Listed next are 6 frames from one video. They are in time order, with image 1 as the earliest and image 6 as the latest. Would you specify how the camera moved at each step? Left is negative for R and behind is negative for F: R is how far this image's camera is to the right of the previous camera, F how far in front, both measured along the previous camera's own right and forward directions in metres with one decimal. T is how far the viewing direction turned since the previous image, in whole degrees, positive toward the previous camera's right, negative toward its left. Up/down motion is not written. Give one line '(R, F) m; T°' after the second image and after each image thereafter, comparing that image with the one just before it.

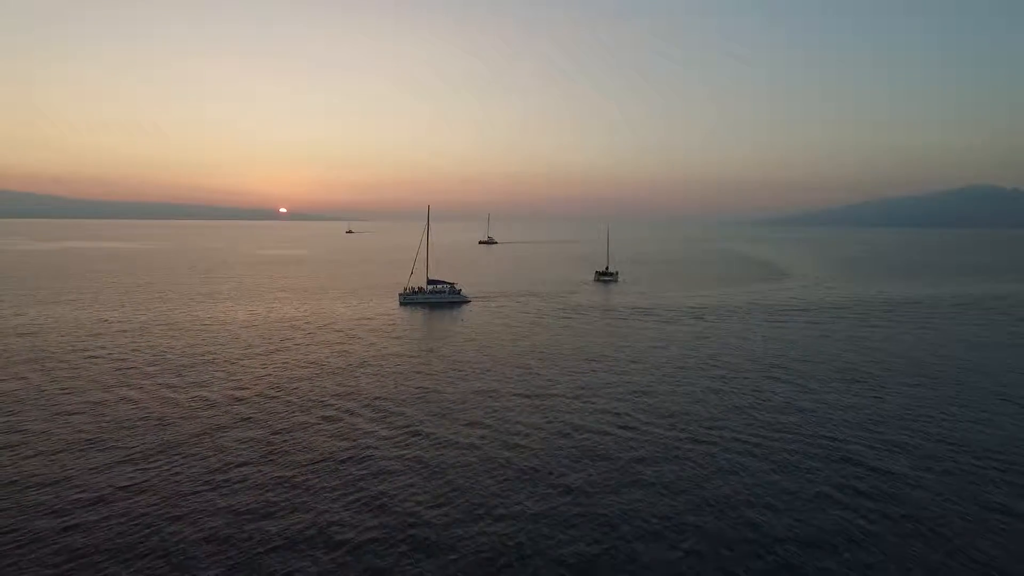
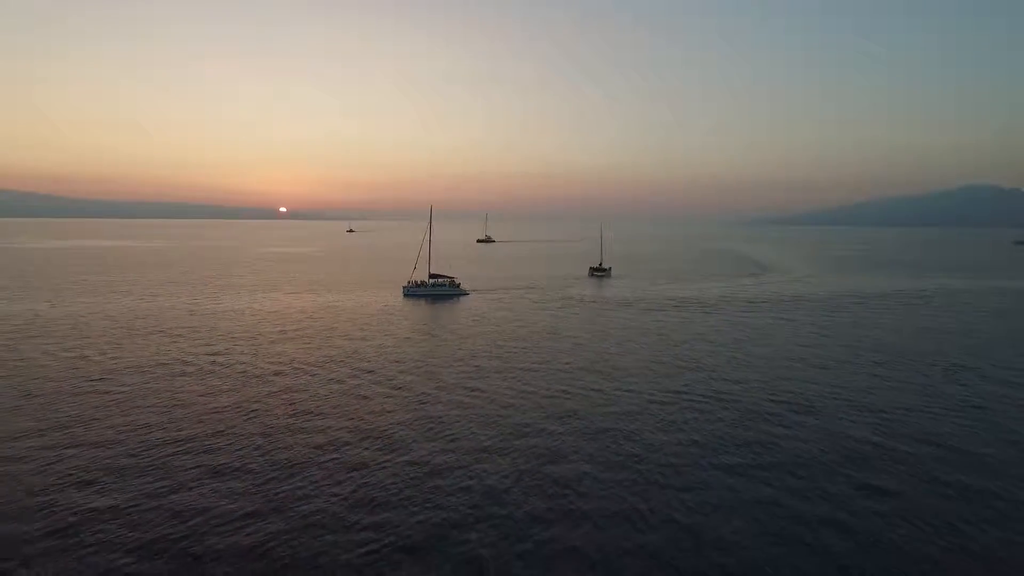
(+0.4, -5.2) m; 0°
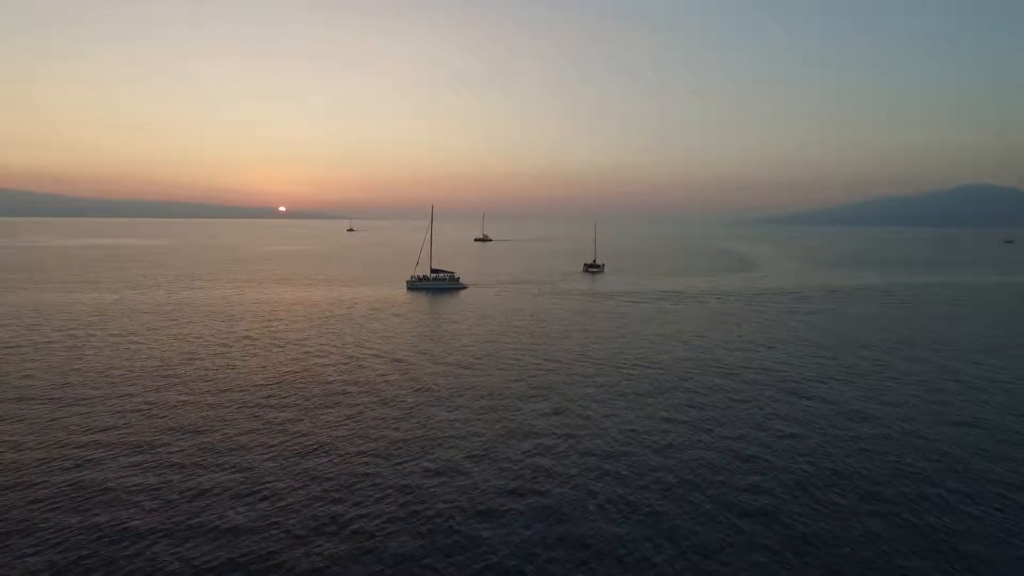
(+0.5, -5.2) m; 0°
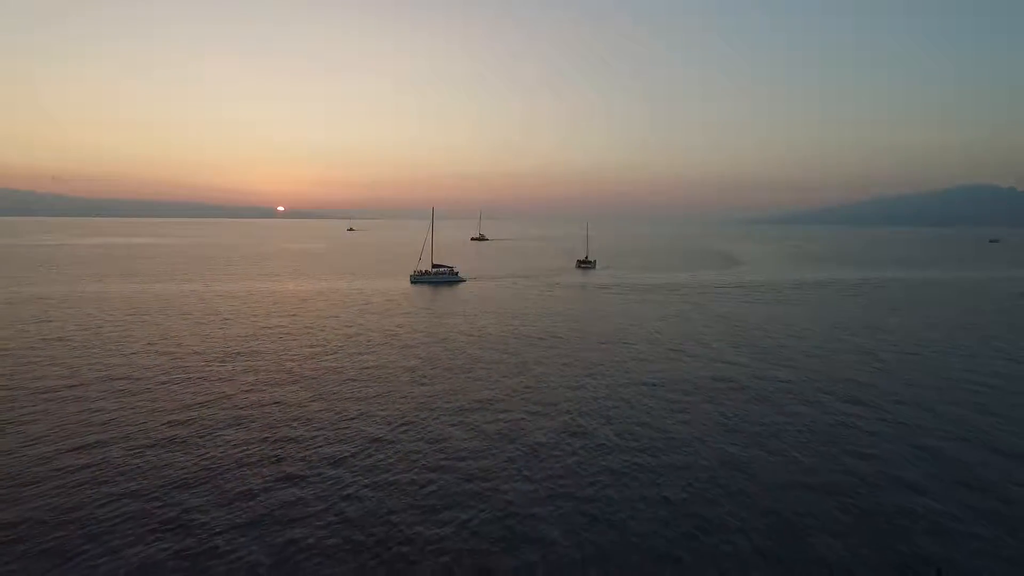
(+0.8, -6.5) m; 0°
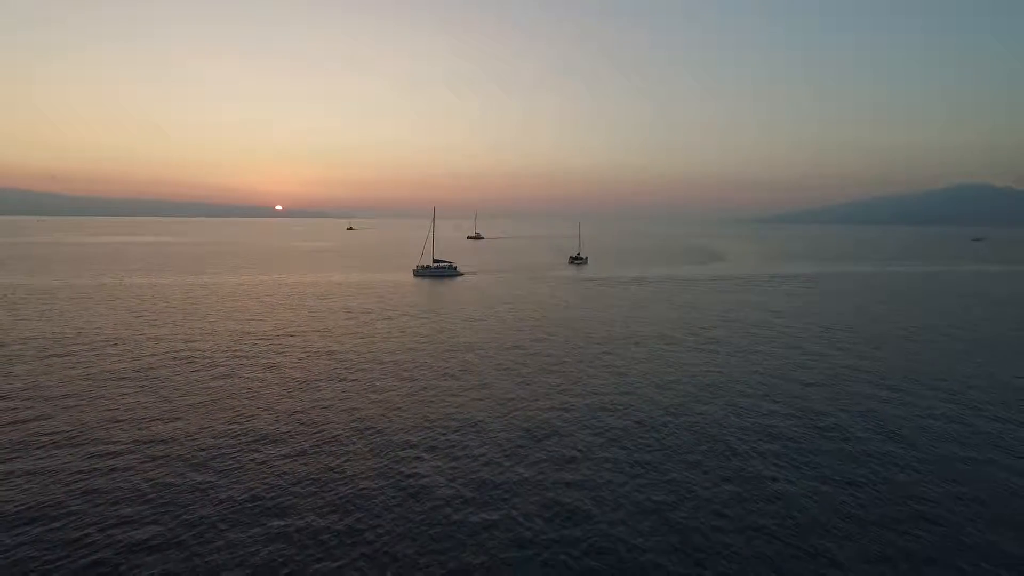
(+0.7, -7.2) m; 0°
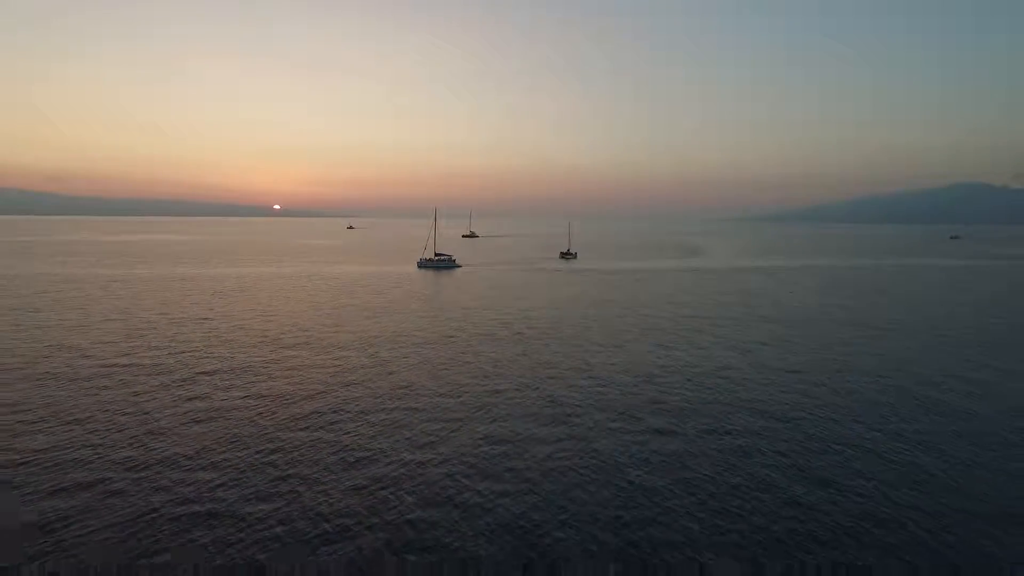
(+1.2, -9.7) m; 0°
